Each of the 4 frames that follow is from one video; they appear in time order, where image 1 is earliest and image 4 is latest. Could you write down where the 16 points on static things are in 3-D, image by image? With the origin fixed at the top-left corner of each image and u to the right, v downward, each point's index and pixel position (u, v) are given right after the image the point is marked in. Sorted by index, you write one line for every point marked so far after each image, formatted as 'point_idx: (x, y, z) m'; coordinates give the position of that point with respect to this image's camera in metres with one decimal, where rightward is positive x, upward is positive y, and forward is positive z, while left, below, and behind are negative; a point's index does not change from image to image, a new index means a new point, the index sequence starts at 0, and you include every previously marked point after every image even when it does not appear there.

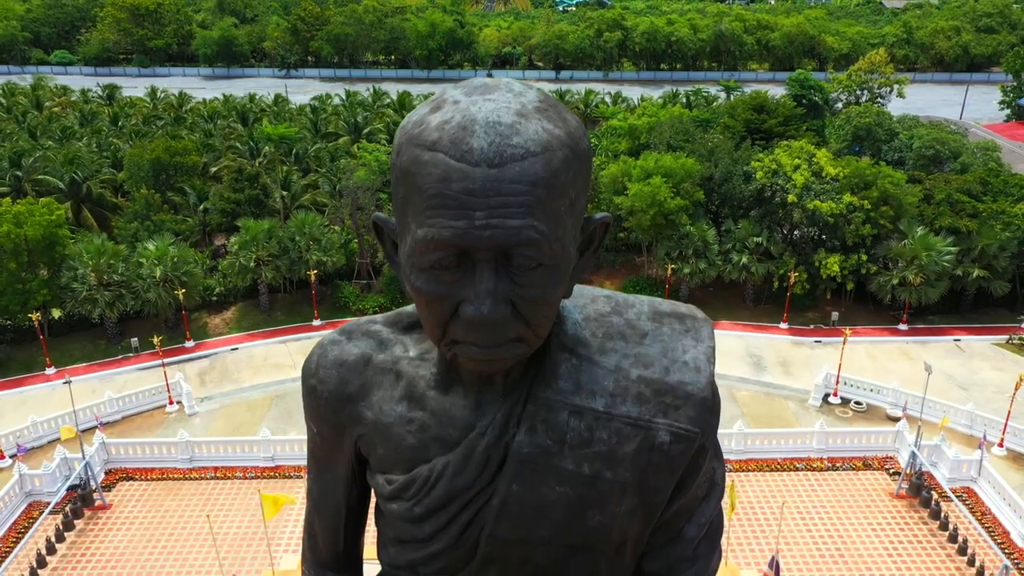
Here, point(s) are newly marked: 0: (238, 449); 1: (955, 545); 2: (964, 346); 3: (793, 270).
0: (-4.0, -2.2, +11.5) m
1: (+5.4, -3.0, +9.7) m
2: (+9.5, -1.2, +16.5) m
3: (+6.3, +0.4, +17.6) m
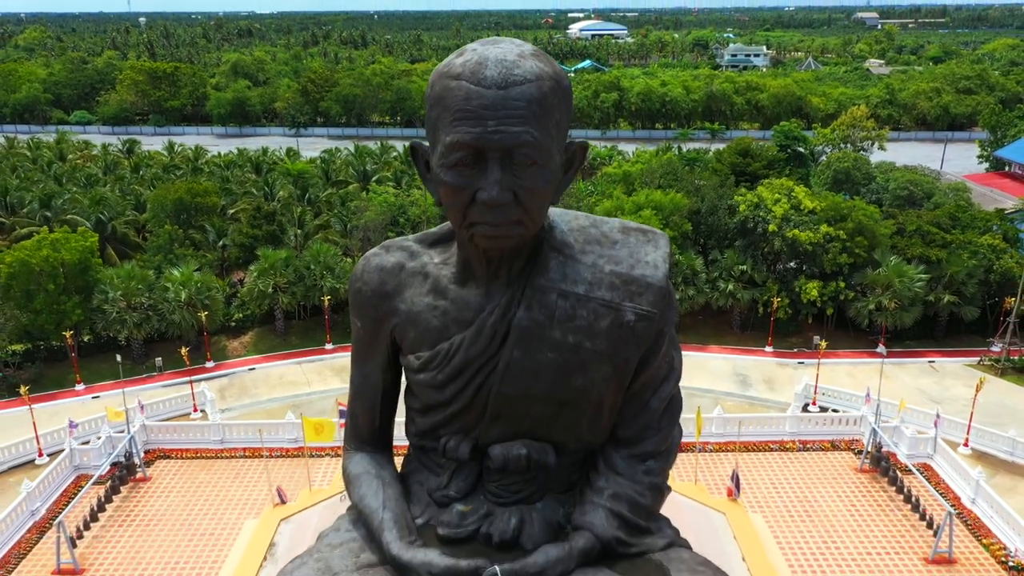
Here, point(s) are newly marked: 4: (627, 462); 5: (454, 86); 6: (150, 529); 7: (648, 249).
0: (-4.0, -2.3, +12.6) m
1: (+5.4, -2.9, +10.6) m
2: (+9.6, -1.8, +17.6) m
3: (+6.3, -0.2, +18.8) m
4: (+0.8, -1.1, +5.1) m
5: (-0.3, +1.1, +4.2) m
6: (-4.8, -3.2, +10.3) m
7: (+0.9, +0.3, +5.1) m
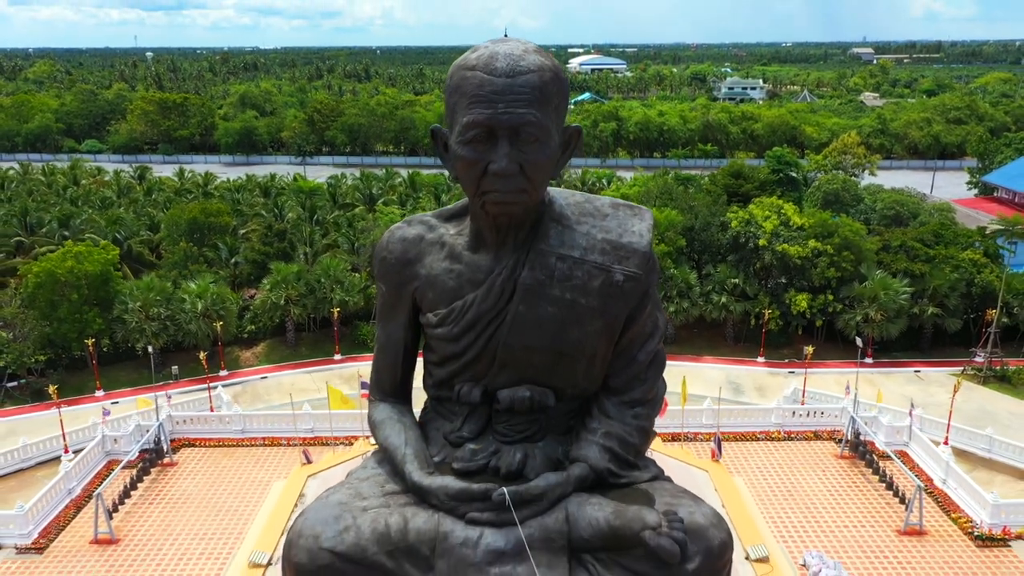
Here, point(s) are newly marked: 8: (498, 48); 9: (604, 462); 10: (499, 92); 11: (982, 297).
0: (-3.9, -2.3, +13.3) m
1: (+5.5, -2.9, +11.3) m
2: (+9.6, -2.0, +18.3) m
3: (+6.4, -0.5, +19.6) m
4: (+0.8, -0.9, +5.9) m
5: (-0.3, +1.4, +5.1) m
6: (-4.7, -3.1, +11.0) m
7: (+0.9, +0.5, +5.9) m
8: (-0.1, +1.6, +5.1) m
9: (+0.7, -1.3, +5.7) m
10: (-0.1, +1.2, +5.0) m
11: (+11.8, -0.2, +19.6) m
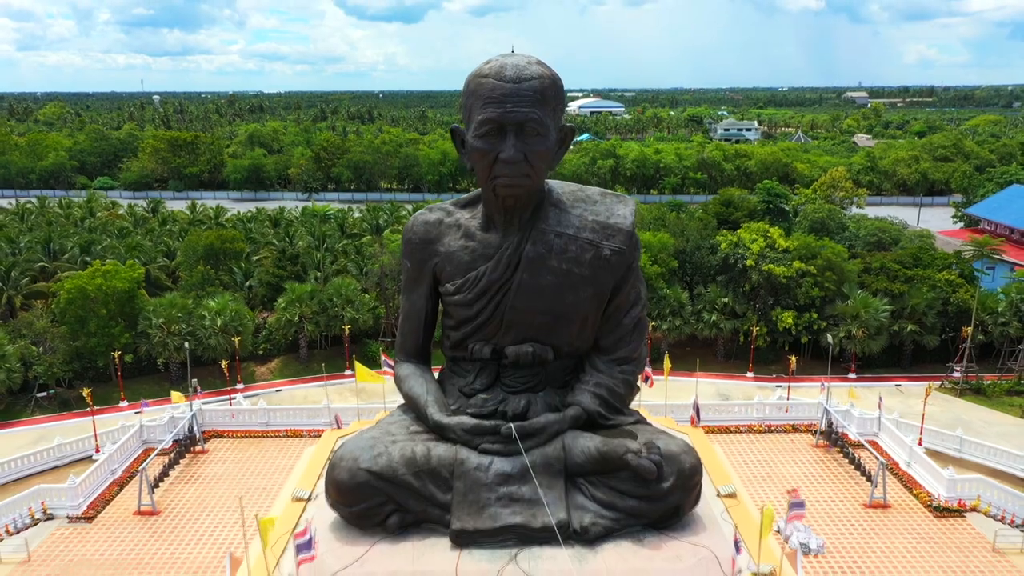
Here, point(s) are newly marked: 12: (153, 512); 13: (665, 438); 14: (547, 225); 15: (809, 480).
0: (-3.9, -2.5, +14.3) m
1: (+5.5, -3.0, +12.3) m
2: (+9.6, -2.5, +19.3) m
3: (+6.4, -1.0, +20.7) m
4: (+0.8, -0.7, +7.0) m
5: (-0.2, +1.6, +6.3) m
6: (-4.7, -3.2, +12.0) m
7: (+1.0, +0.7, +7.1) m
8: (0.0, +1.8, +6.3) m
9: (+0.7, -1.0, +6.8) m
10: (0.0, +1.5, +6.2) m
11: (+11.8, -0.7, +20.7) m
12: (-5.1, -3.2, +11.0) m
13: (+1.3, -1.2, +6.5) m
14: (+0.3, +0.5, +6.8) m
15: (+4.6, -3.0, +12.0) m
